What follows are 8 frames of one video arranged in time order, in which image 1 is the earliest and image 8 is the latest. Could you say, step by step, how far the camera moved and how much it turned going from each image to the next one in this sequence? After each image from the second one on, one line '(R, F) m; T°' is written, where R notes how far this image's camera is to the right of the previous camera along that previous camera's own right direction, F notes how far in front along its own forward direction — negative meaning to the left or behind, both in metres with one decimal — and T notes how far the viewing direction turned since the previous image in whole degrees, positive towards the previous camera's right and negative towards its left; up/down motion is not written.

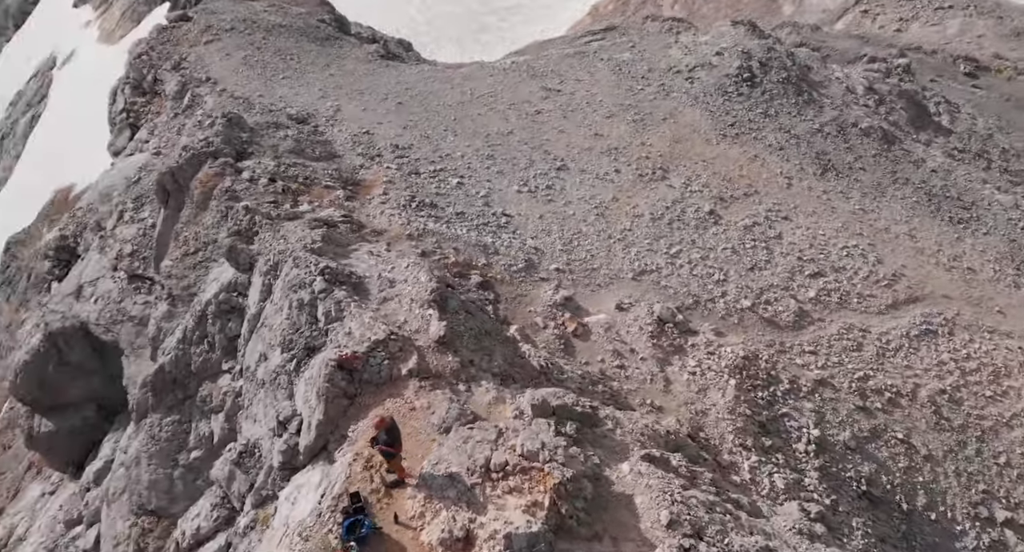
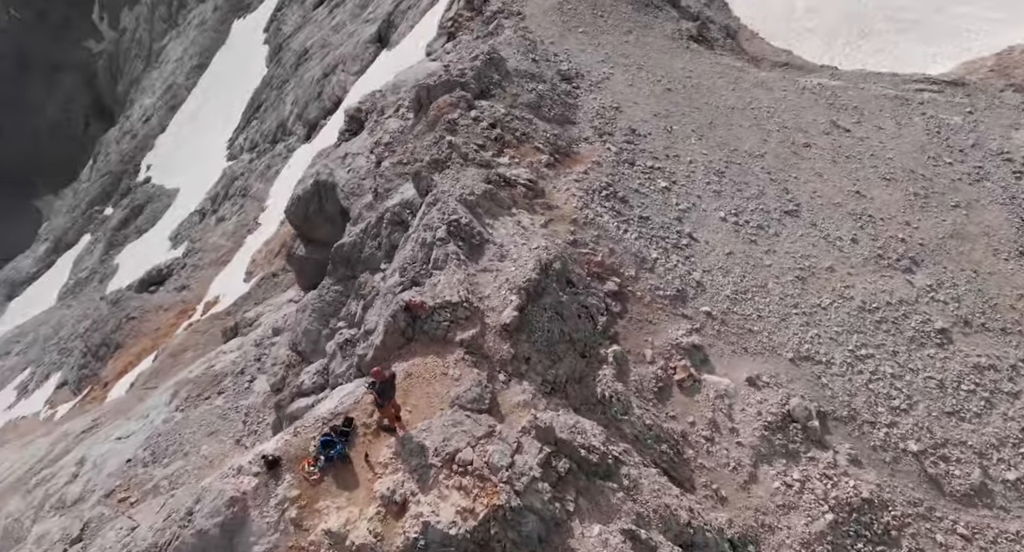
(+2.6, +0.5) m; -21°
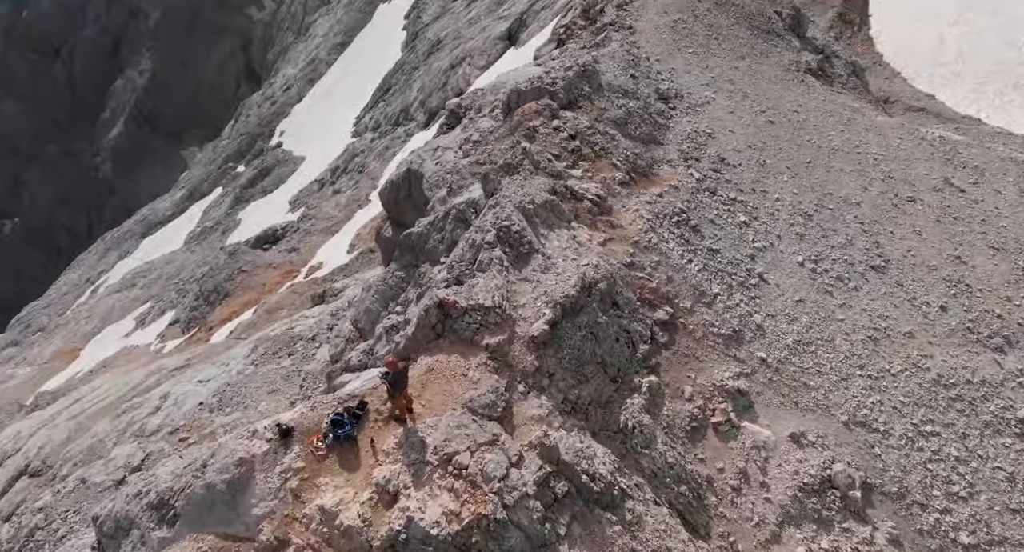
(+0.9, +0.1) m; -7°
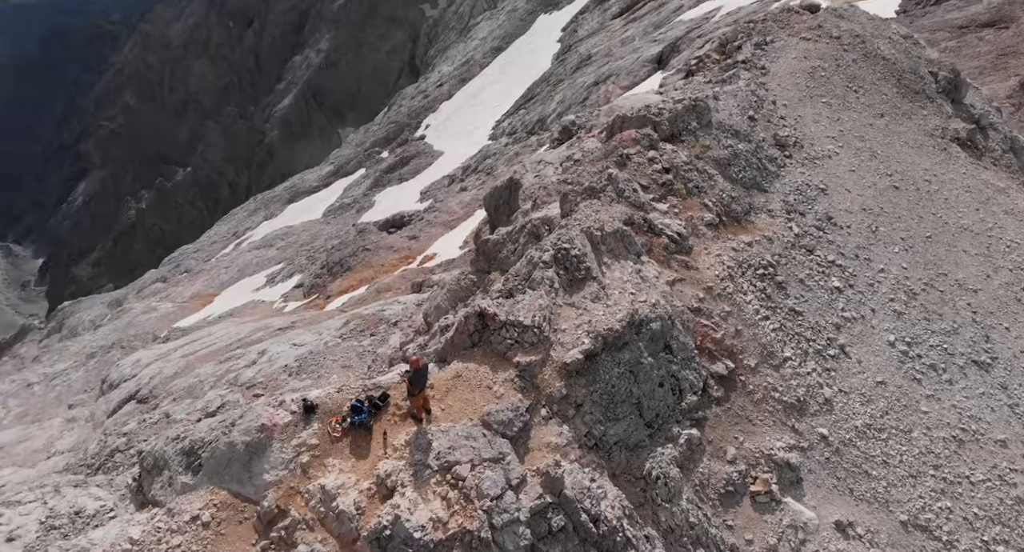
(+1.0, +0.1) m; -9°
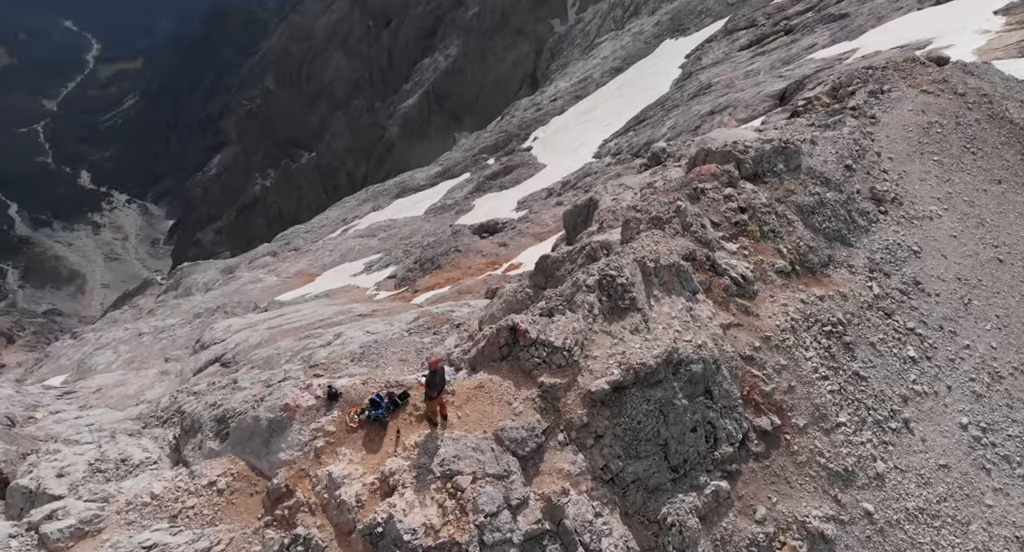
(+0.7, +0.1) m; -7°
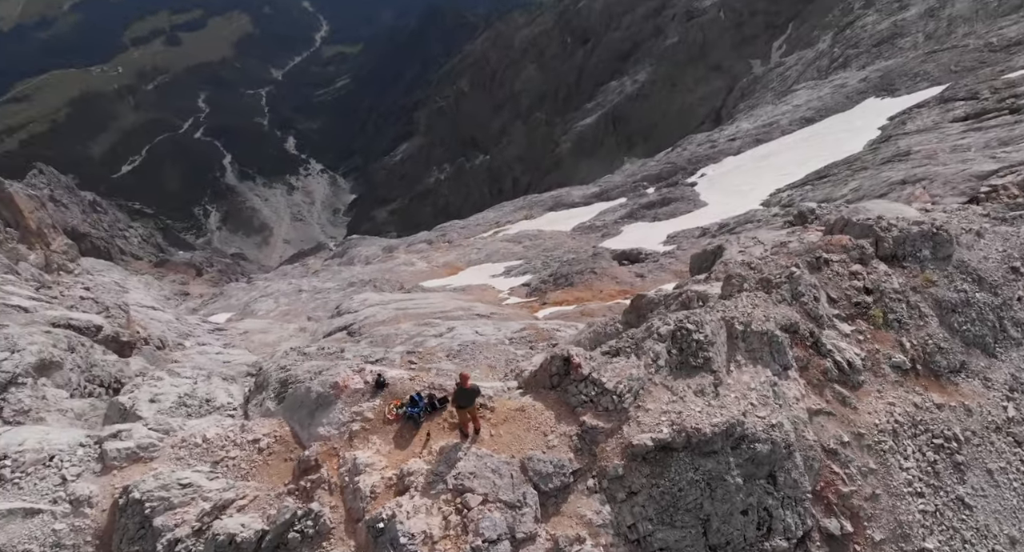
(+1.0, +0.3) m; -11°
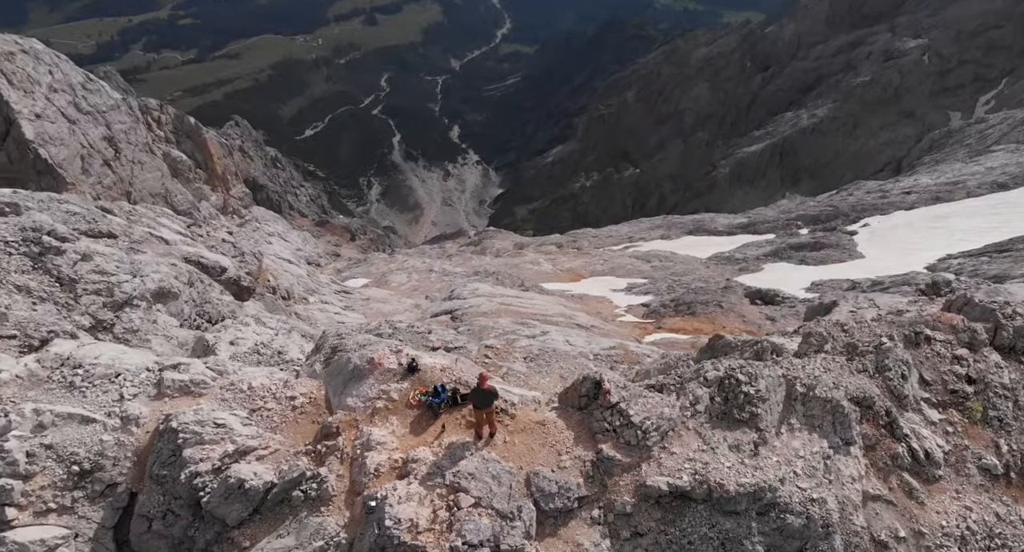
(+1.1, +0.2) m; -10°
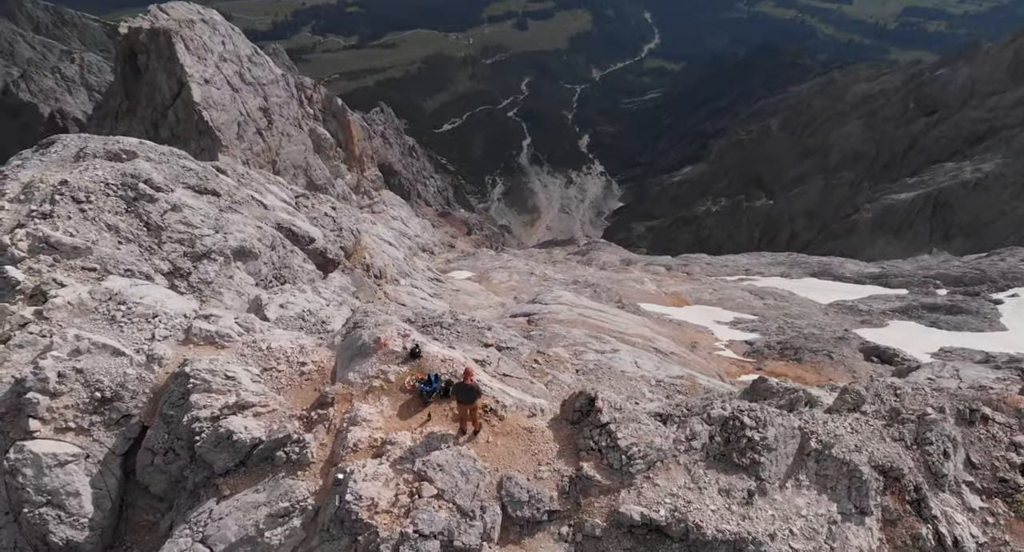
(+1.3, +0.1) m; -8°
